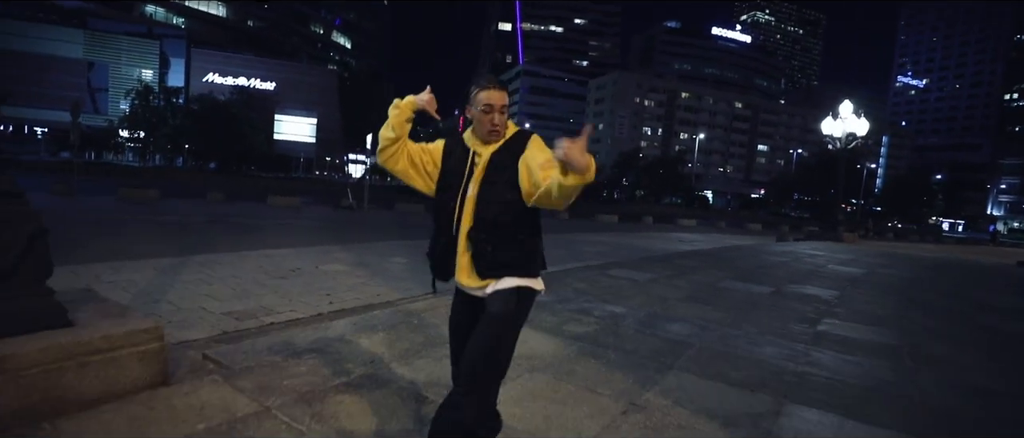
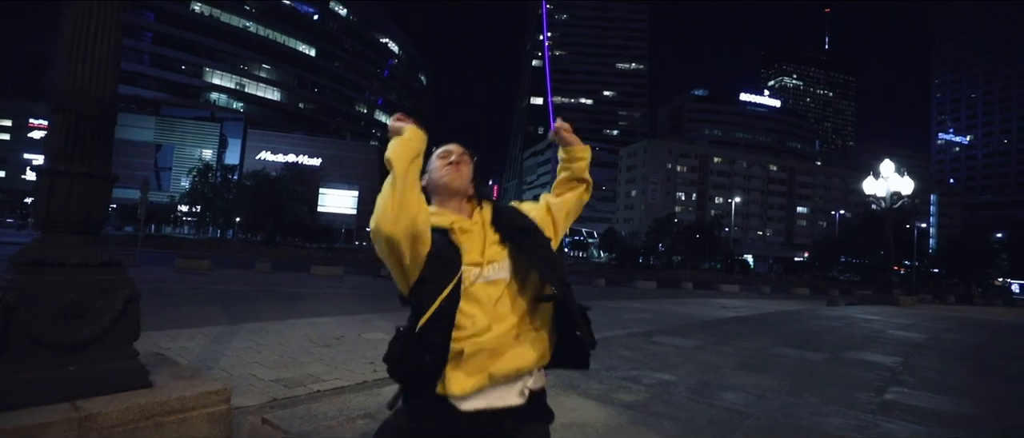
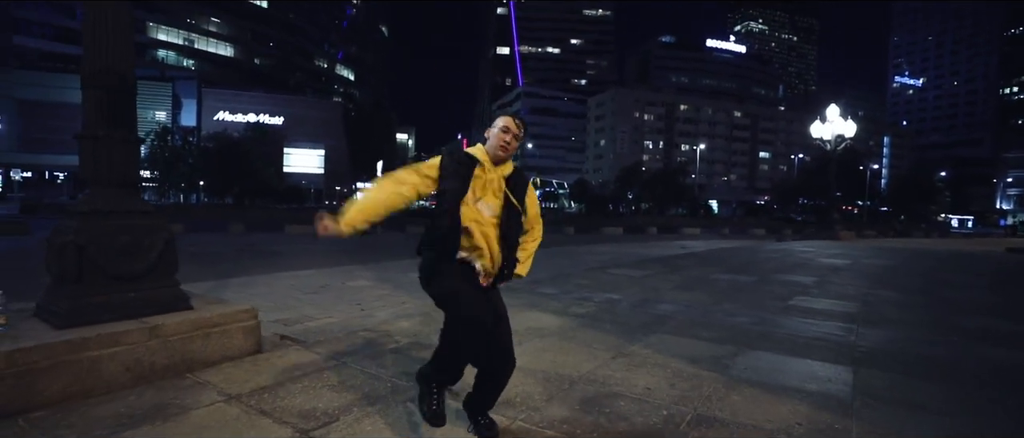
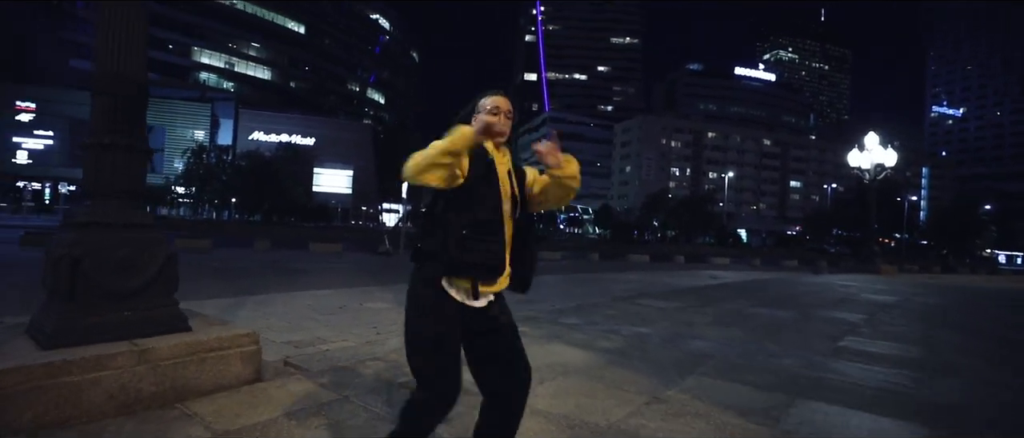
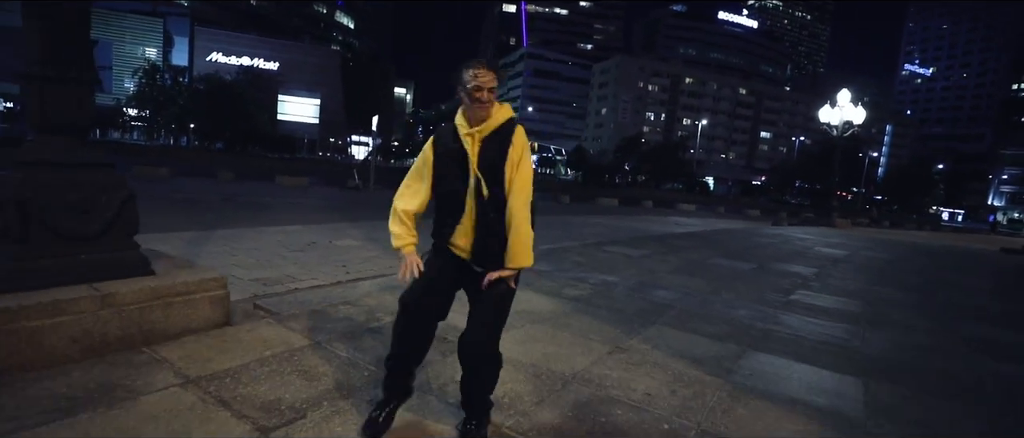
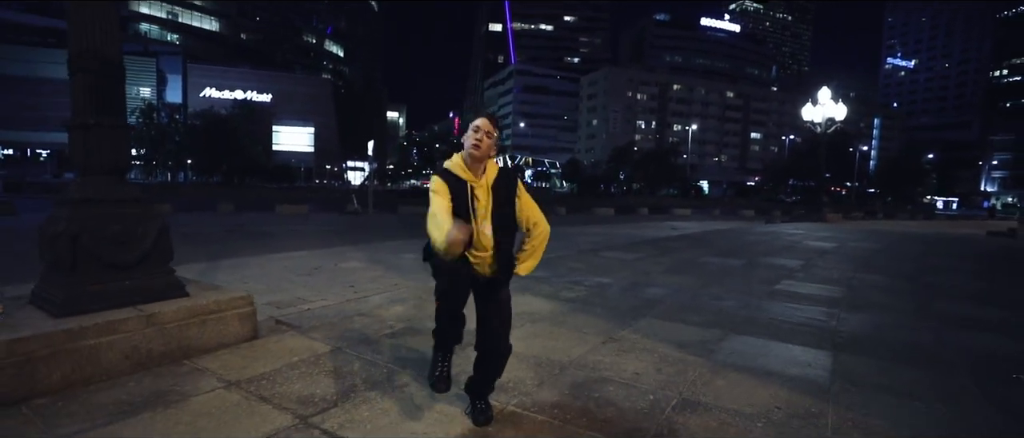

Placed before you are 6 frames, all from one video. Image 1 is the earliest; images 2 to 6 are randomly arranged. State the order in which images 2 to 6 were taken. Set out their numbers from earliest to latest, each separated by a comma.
5, 6, 3, 4, 2
